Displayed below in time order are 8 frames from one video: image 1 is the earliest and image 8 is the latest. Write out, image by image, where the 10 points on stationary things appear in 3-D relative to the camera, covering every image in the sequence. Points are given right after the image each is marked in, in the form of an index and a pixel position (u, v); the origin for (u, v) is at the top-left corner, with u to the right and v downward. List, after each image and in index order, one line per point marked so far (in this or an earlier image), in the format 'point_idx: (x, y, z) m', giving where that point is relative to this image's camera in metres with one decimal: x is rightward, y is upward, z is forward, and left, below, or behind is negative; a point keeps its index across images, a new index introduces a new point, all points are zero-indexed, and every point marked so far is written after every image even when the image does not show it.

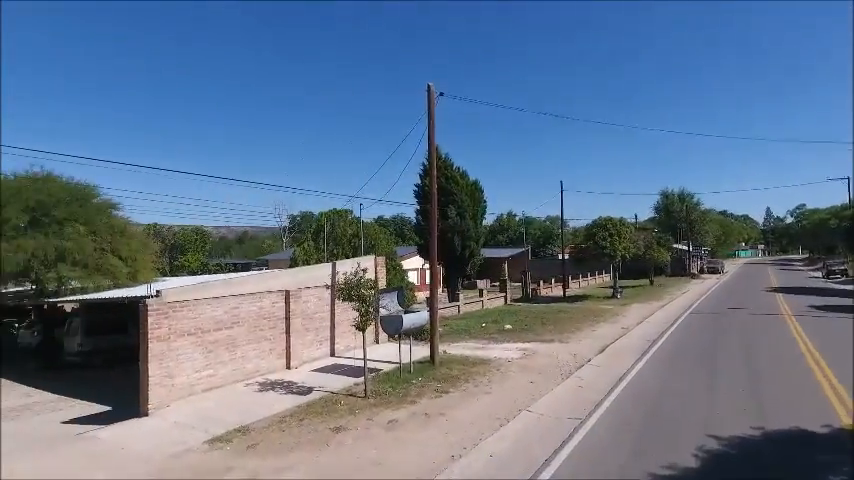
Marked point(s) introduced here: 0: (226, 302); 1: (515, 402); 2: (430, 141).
0: (-4.8, -1.5, +12.4) m
1: (+2.0, -3.6, +11.3) m
2: (+0.1, +3.1, +16.2) m
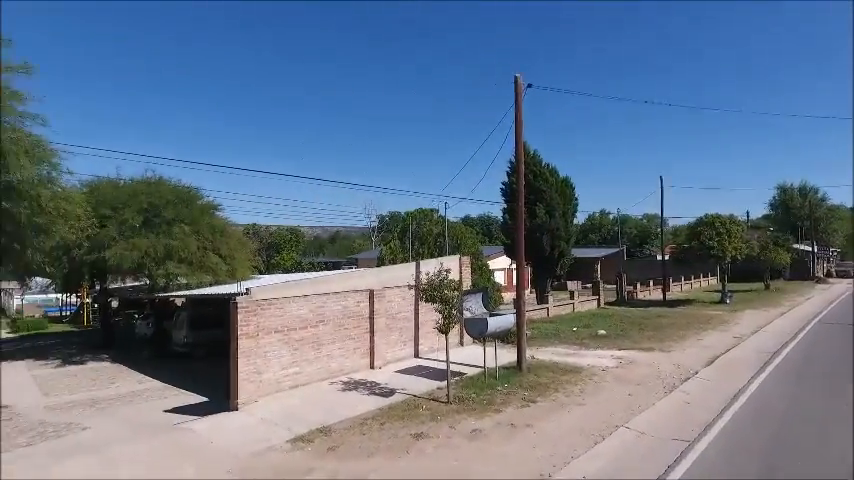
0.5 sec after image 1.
0: (-2.8, -1.5, +12.5) m
1: (+3.7, -3.5, +10.3) m
2: (+2.7, +3.1, +15.5) m
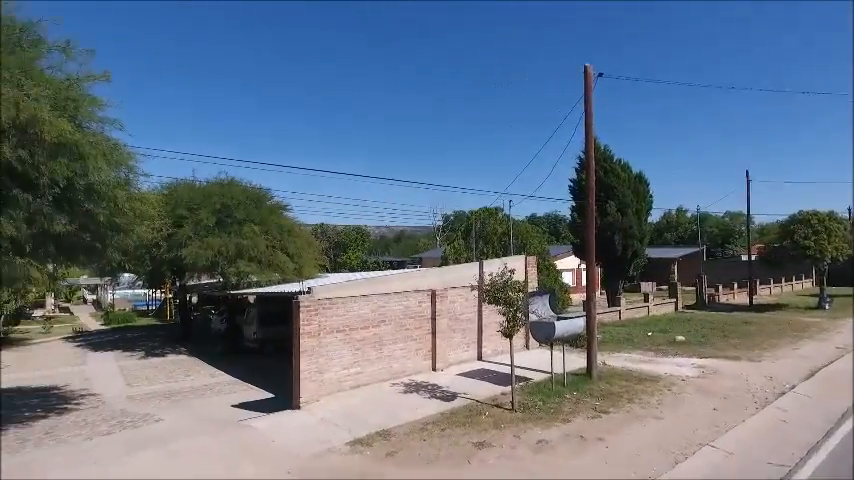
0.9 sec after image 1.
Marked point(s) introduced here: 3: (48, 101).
0: (-1.3, -1.4, +12.4) m
1: (+4.9, -3.5, +9.4) m
2: (+4.6, +3.2, +14.6) m
3: (-6.7, +2.4, +8.9) m
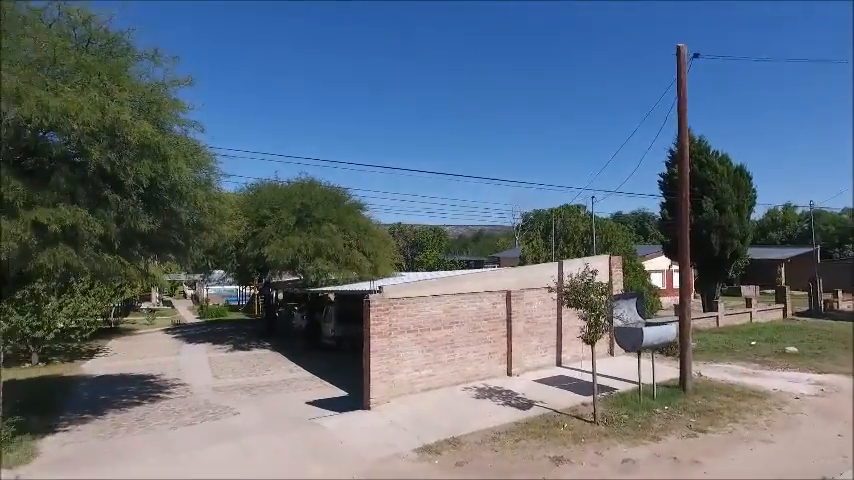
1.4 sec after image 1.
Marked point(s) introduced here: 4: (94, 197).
0: (+0.4, -1.4, +12.0) m
1: (+6.1, -3.5, +8.1) m
2: (+6.6, +3.2, +13.3) m
3: (-5.4, +2.5, +9.4) m
4: (-5.9, +0.8, +9.1) m
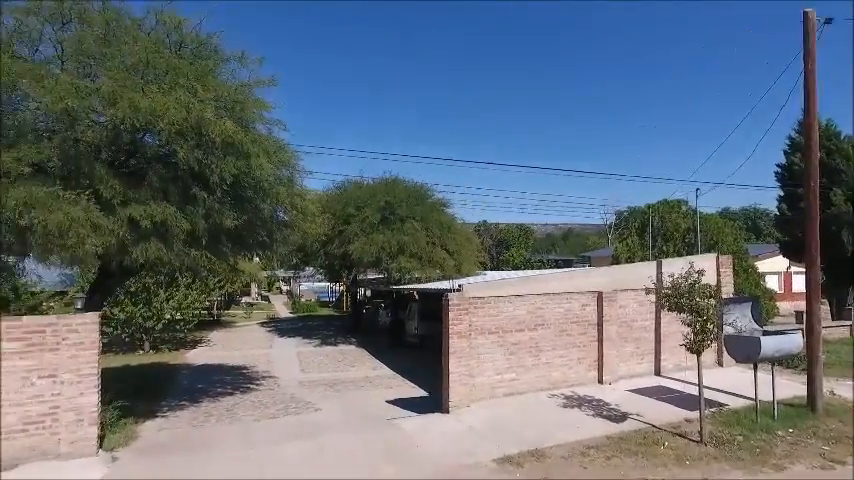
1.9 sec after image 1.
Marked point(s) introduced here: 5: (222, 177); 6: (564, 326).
0: (+2.2, -1.3, +11.3) m
1: (+7.2, -3.4, +6.5) m
2: (+8.5, +3.3, +11.5) m
3: (-3.9, +2.5, +9.7) m
4: (-4.5, +0.8, +9.5) m
5: (-3.8, +1.2, +9.5) m
6: (+3.1, -1.9, +11.7) m
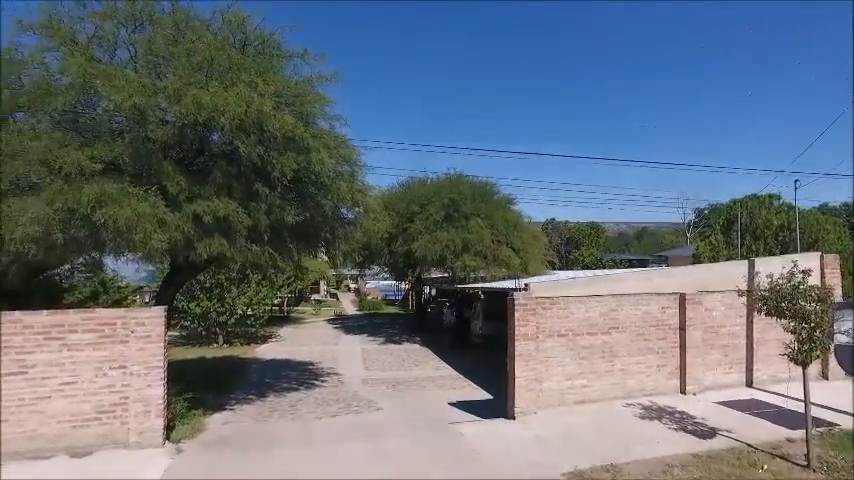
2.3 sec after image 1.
0: (+3.5, -1.2, +10.4) m
1: (+7.8, -3.3, +5.0) m
2: (+9.8, +3.4, +9.8) m
3: (-2.8, +2.6, +9.6) m
4: (-3.3, +0.9, +9.5) m
5: (-2.6, +1.2, +9.4) m
6: (+4.5, -1.9, +10.7) m
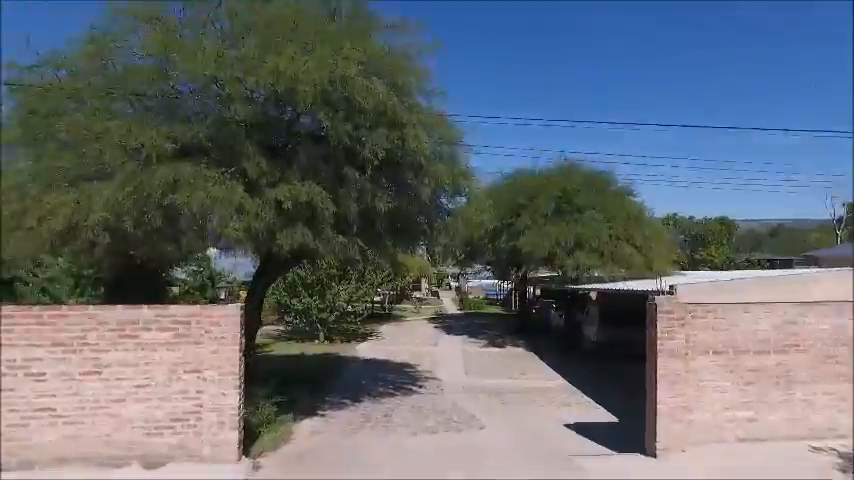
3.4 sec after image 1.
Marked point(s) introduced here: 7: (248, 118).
0: (+5.4, -1.1, +8.0) m
1: (+8.5, -3.2, +1.9) m
2: (+11.4, +3.5, +6.2) m
3: (-0.9, +2.8, +8.4) m
4: (-1.5, +1.1, +8.4) m
5: (-0.9, +1.4, +8.2) m
6: (+6.4, -1.7, +8.1) m
7: (-2.7, +1.8, +7.7) m
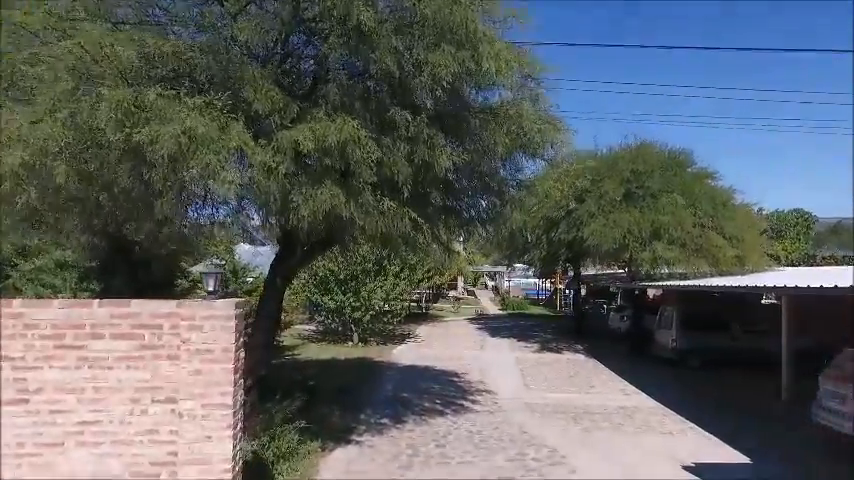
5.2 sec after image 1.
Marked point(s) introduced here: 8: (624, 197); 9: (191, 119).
0: (+6.3, -0.7, +5.1) m
1: (+9.1, -2.9, -1.2) m
2: (+12.2, +3.8, +2.9) m
3: (0.0, +3.1, +5.9) m
4: (-0.6, +1.4, +5.9) m
5: (+0.1, +1.7, +5.7) m
6: (+7.3, -1.4, +5.1) m
7: (-1.8, +2.2, +5.3) m
8: (+6.7, +1.5, +17.5) m
9: (-2.1, +1.0, +4.7) m
